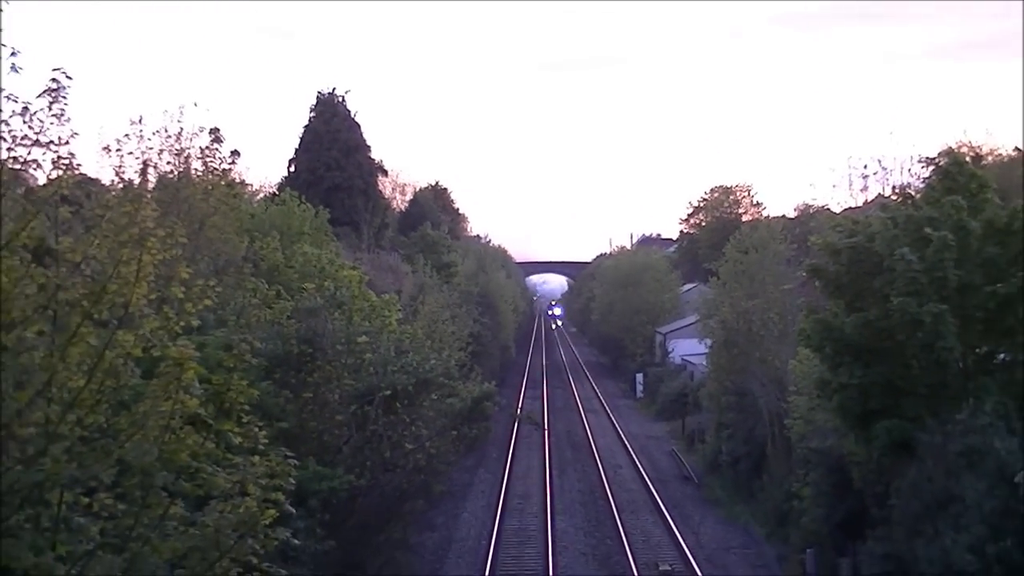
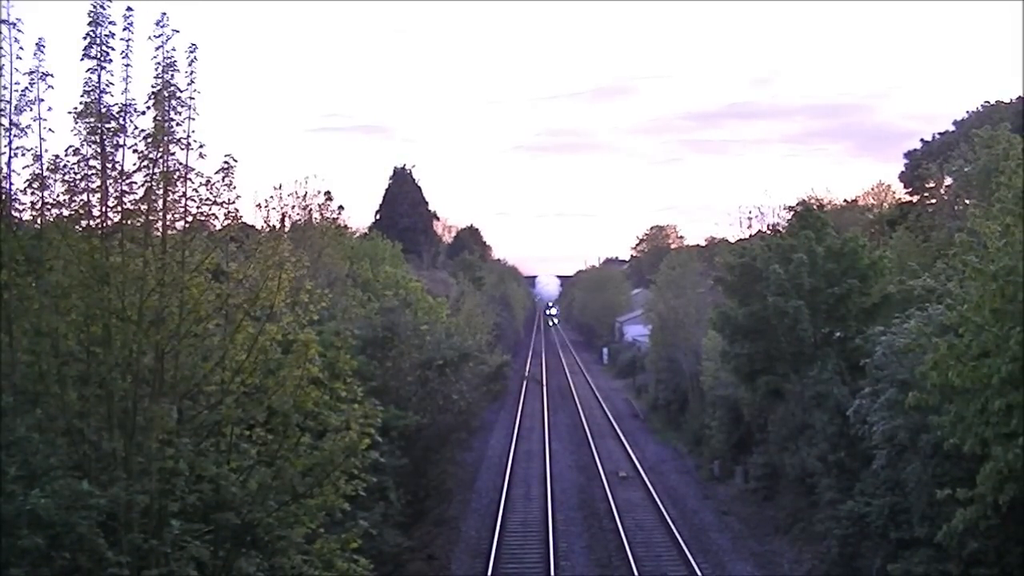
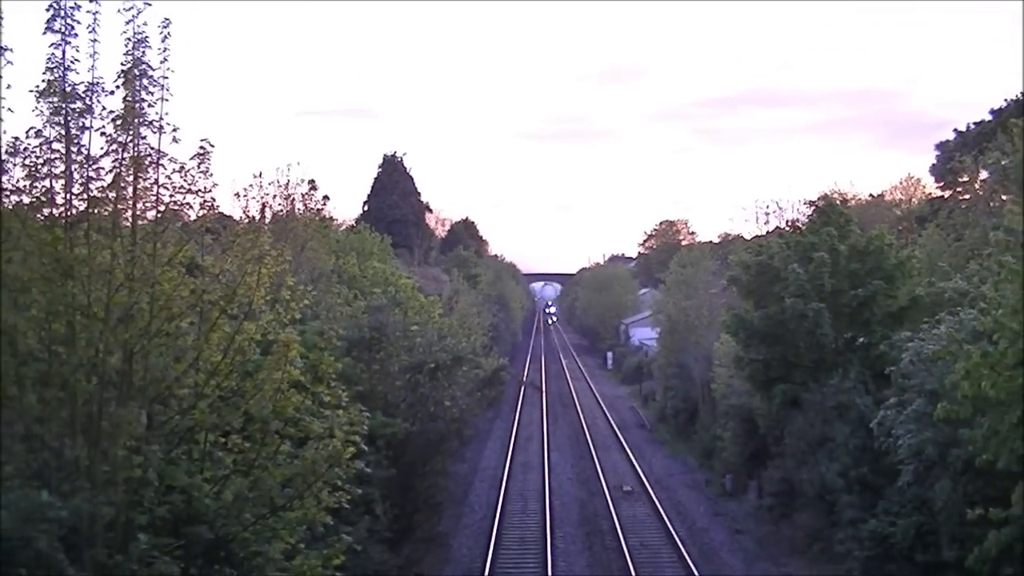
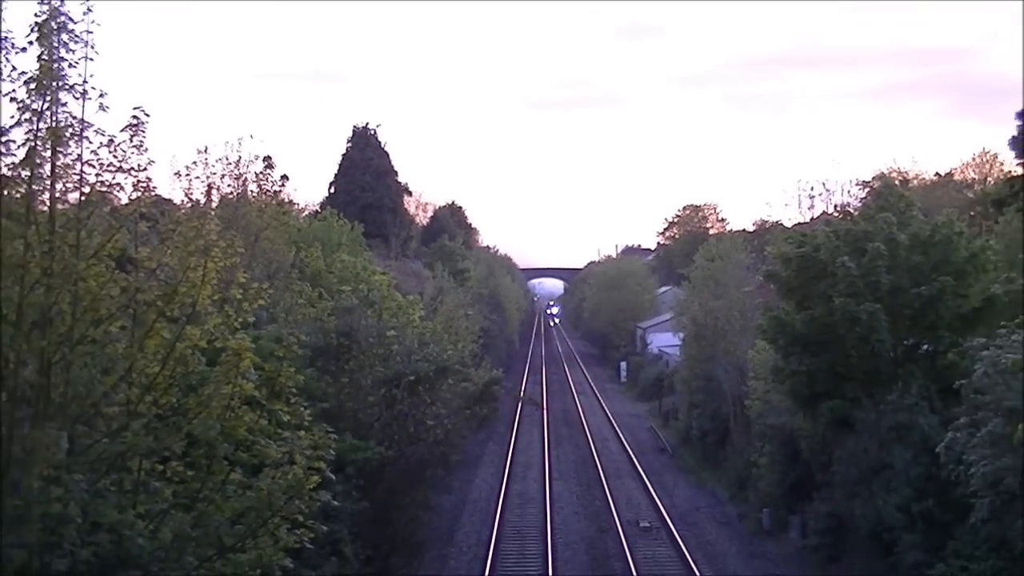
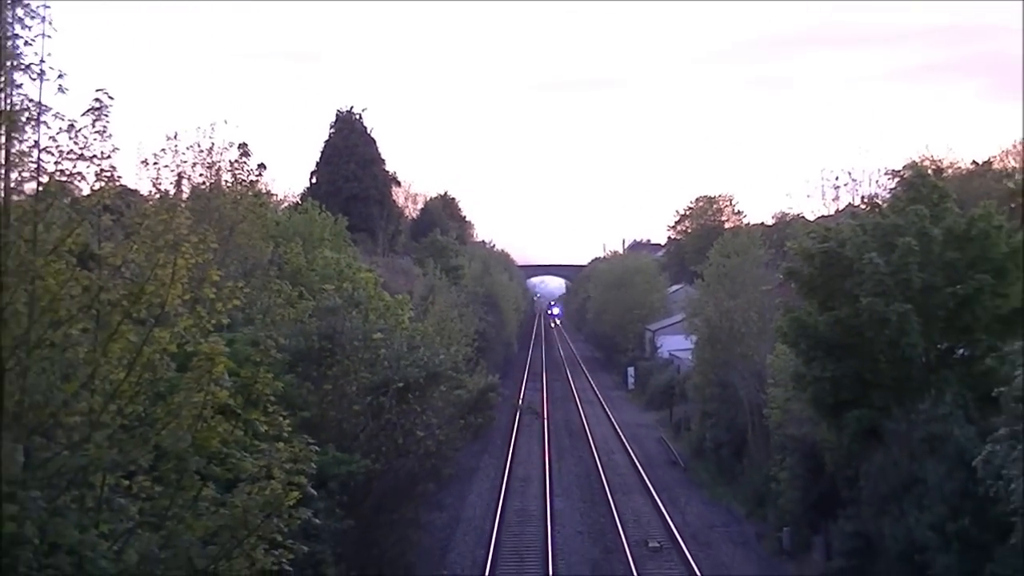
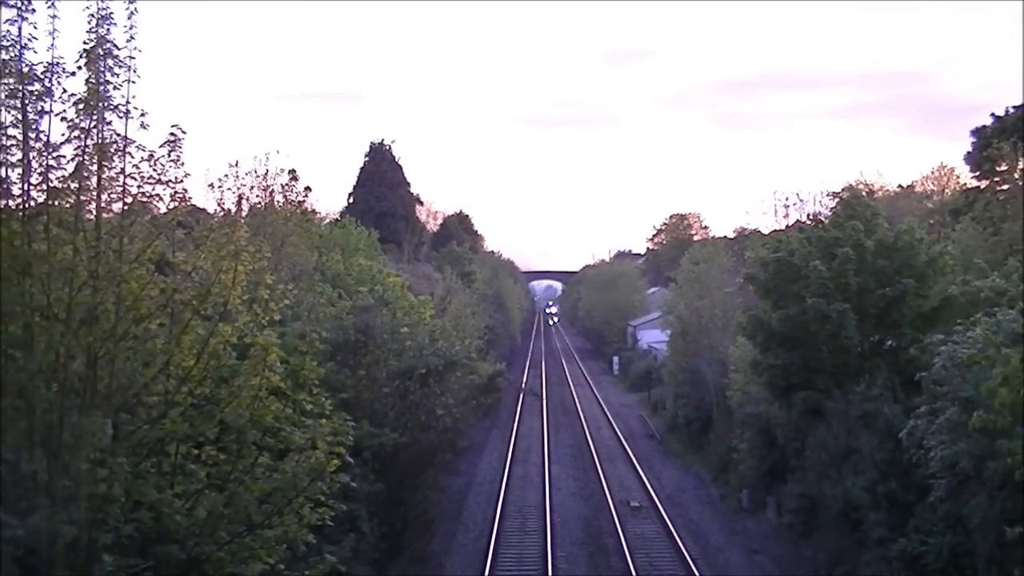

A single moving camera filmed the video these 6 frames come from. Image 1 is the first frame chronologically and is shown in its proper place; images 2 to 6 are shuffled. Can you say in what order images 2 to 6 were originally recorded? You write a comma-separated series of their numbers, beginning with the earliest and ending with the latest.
5, 4, 6, 3, 2
